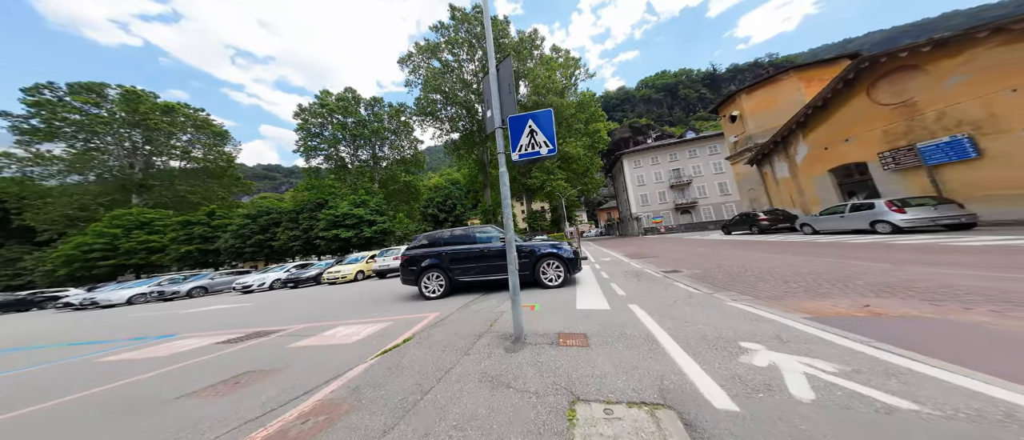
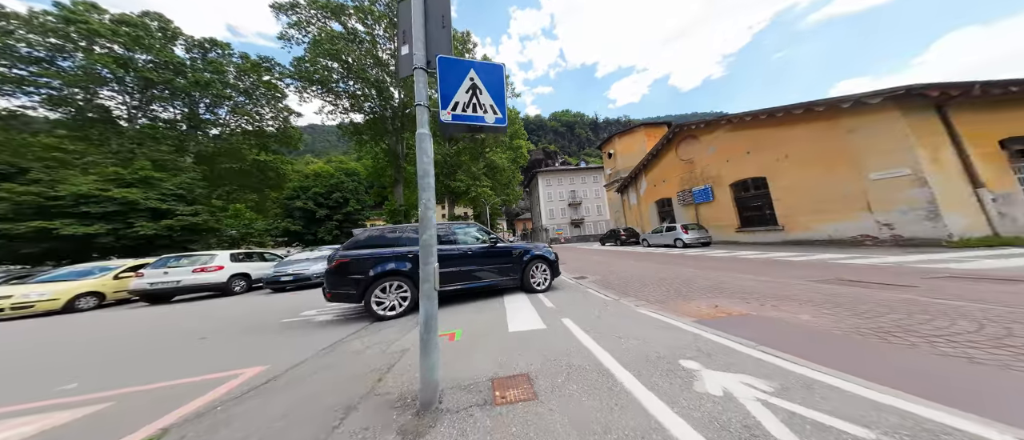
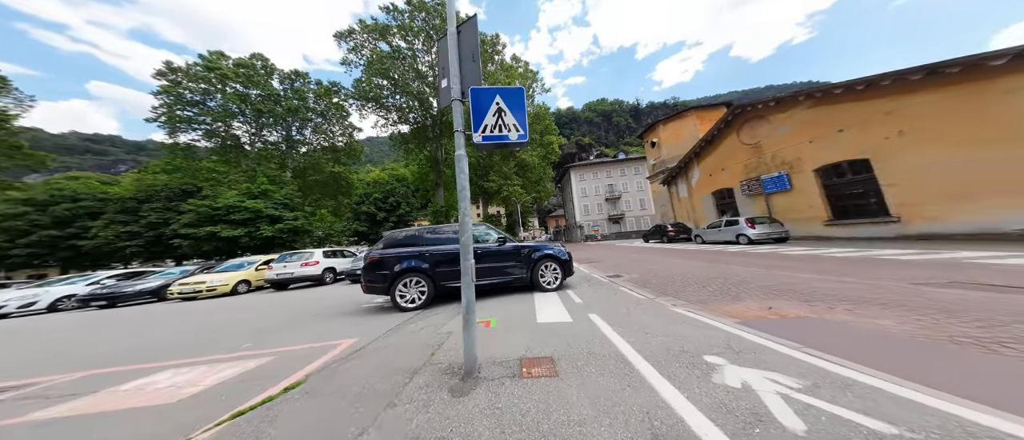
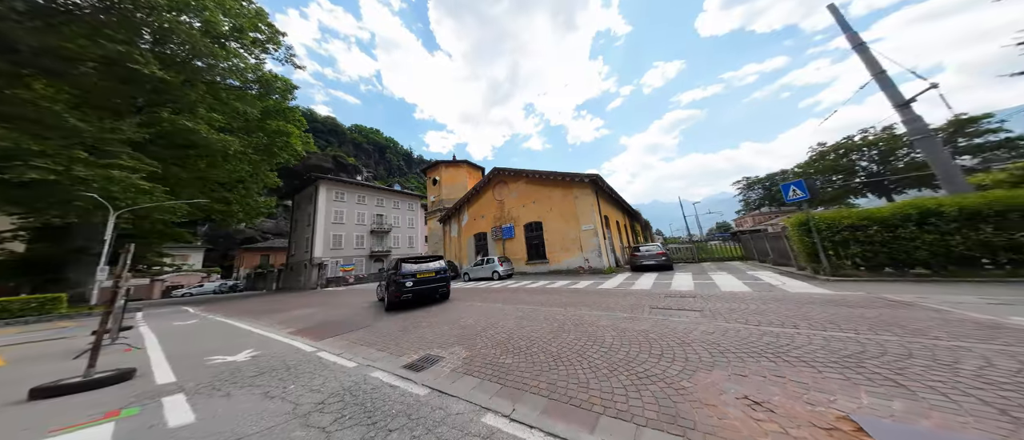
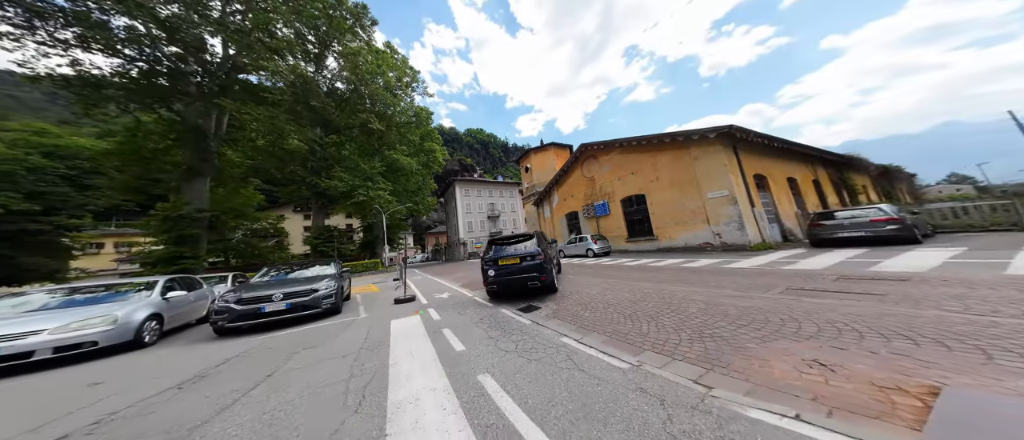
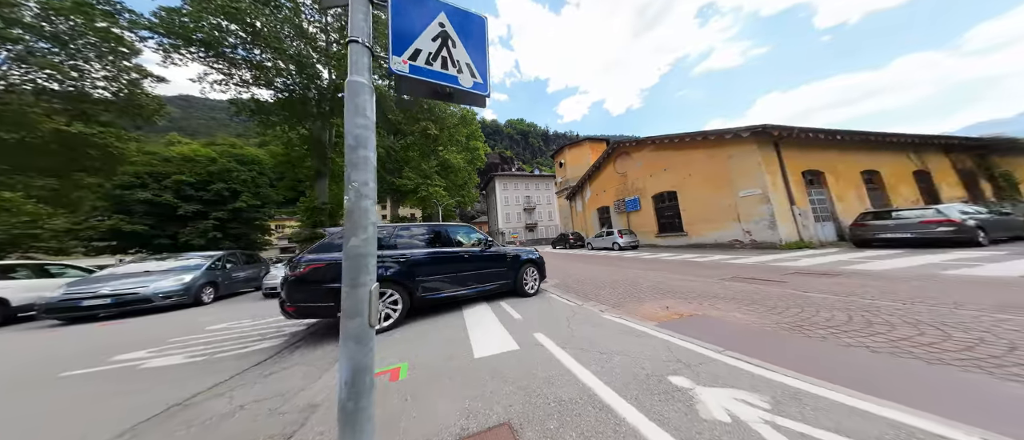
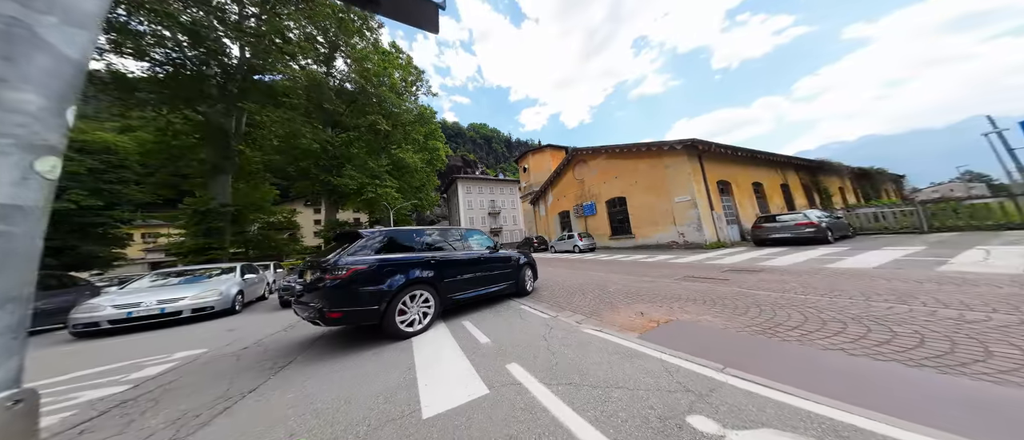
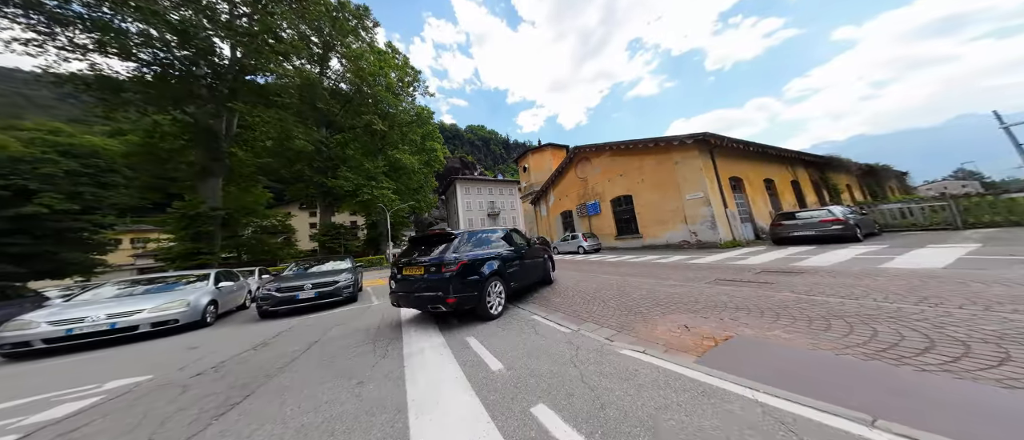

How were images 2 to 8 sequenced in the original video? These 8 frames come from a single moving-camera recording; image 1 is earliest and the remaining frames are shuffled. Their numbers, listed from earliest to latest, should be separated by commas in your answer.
3, 2, 6, 7, 8, 5, 4
